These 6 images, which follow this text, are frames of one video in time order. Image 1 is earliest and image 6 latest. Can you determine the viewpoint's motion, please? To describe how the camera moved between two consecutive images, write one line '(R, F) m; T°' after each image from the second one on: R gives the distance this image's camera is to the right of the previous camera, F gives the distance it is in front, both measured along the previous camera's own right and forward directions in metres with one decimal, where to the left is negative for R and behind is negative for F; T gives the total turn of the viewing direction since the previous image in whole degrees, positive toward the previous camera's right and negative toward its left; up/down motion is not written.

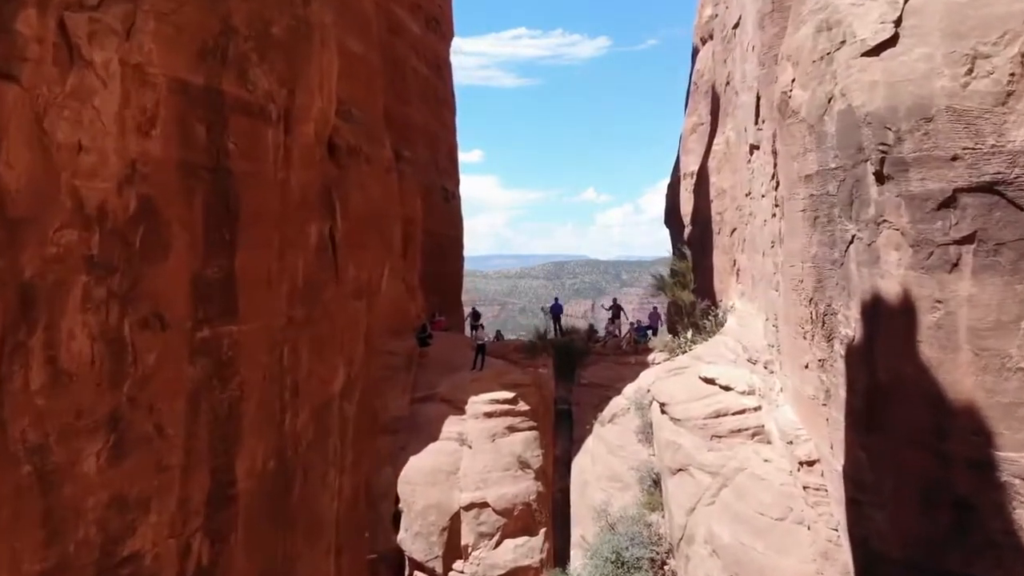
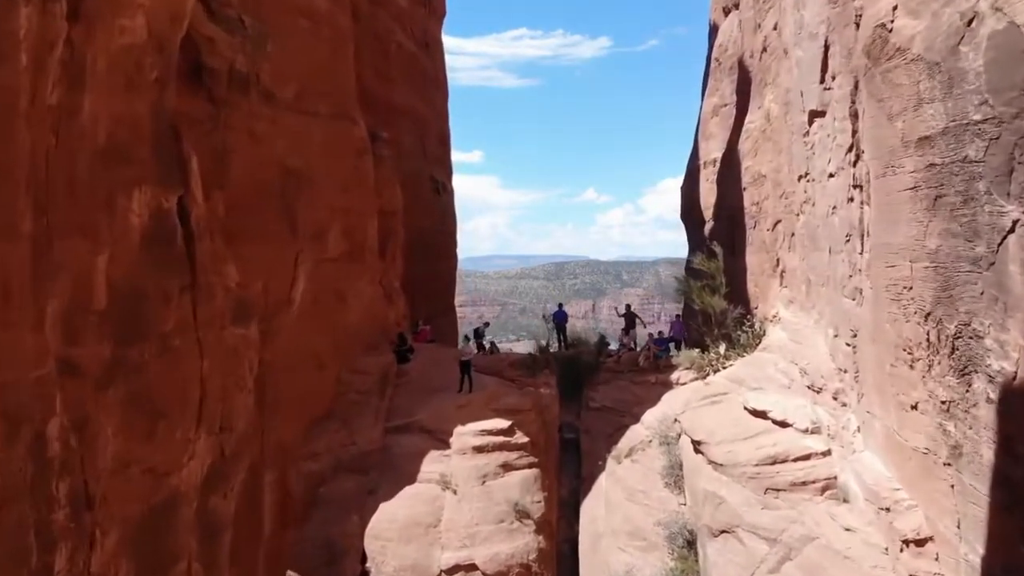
(+0.1, +2.7) m; 0°
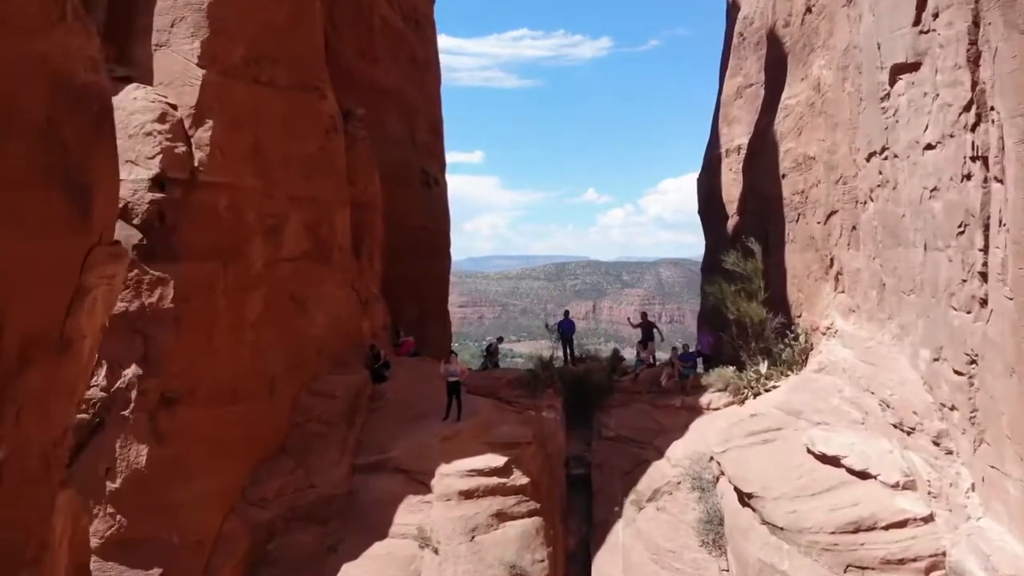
(0.0, +2.2) m; 0°
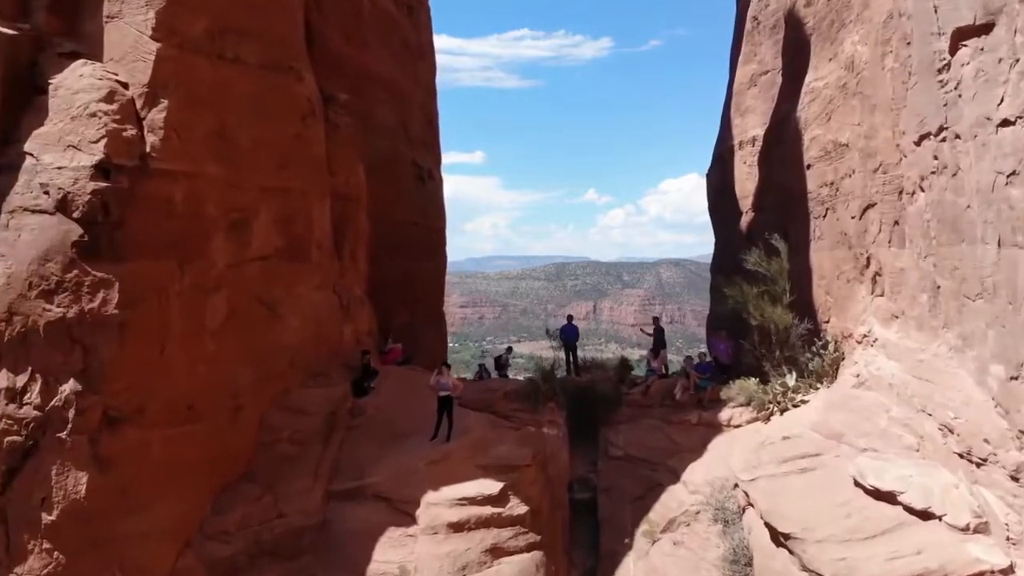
(0.0, +1.1) m; 0°
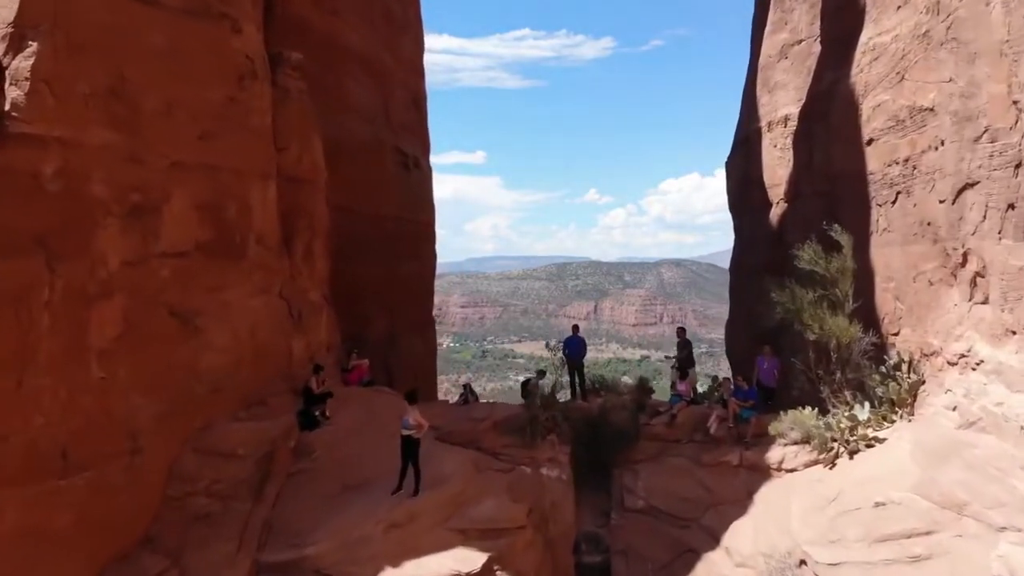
(+0.1, +2.1) m; 0°
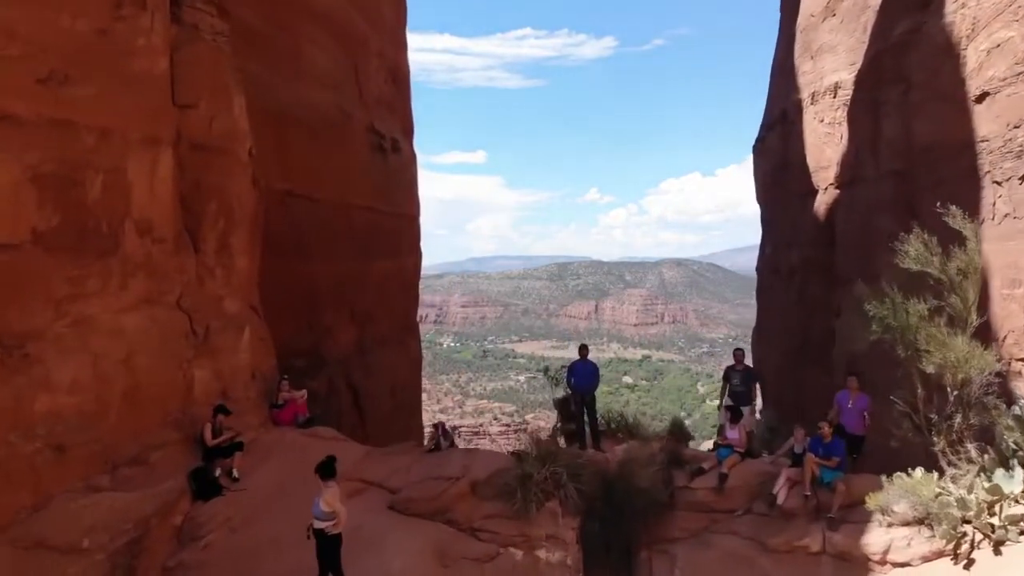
(+0.1, +2.3) m; 0°
